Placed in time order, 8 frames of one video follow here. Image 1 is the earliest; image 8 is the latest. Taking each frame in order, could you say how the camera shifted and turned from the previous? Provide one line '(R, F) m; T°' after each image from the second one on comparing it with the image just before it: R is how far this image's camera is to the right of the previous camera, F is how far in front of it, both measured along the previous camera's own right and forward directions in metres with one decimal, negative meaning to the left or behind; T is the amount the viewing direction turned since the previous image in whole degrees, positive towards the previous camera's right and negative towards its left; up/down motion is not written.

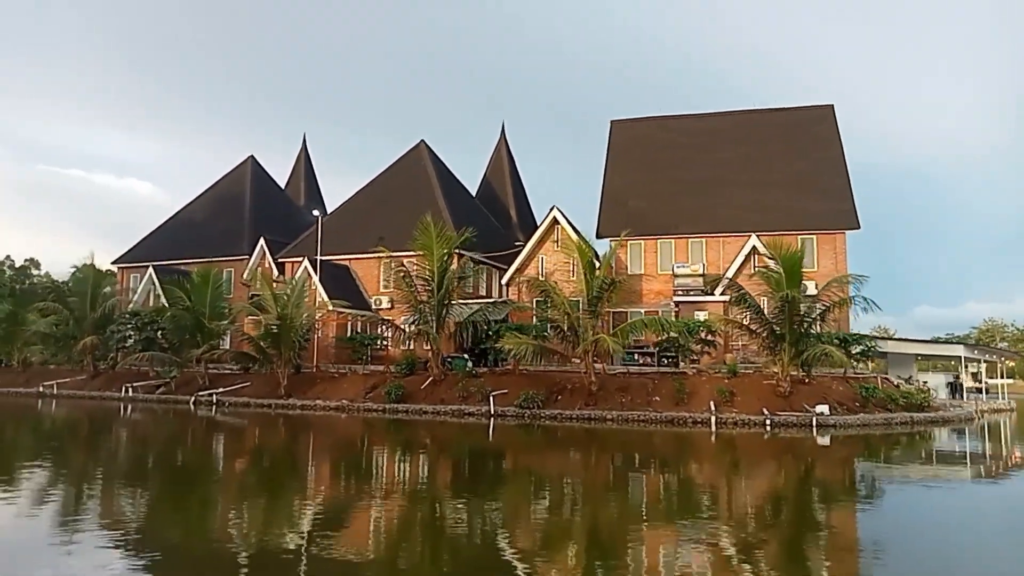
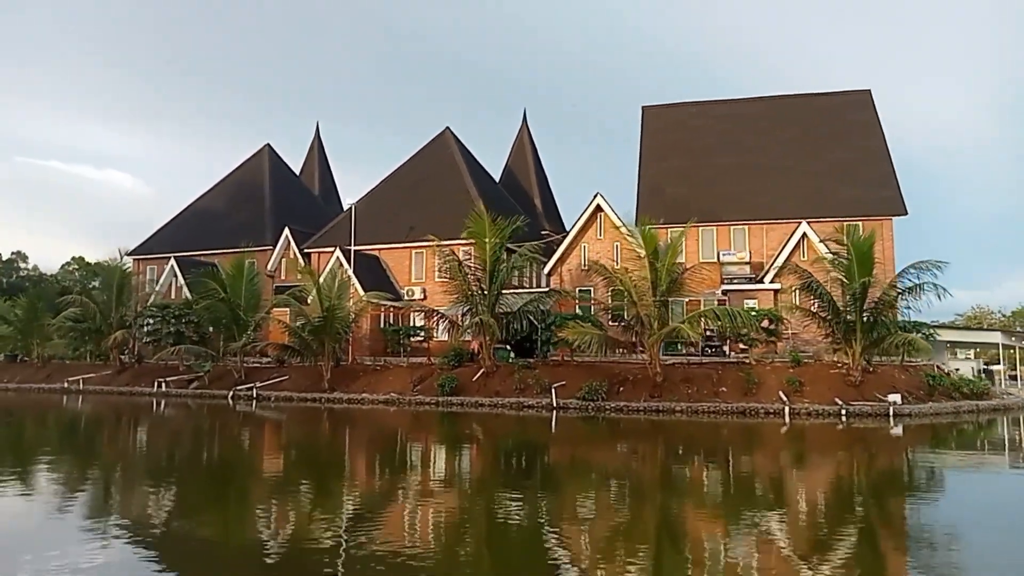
(-2.1, +0.7) m; +1°
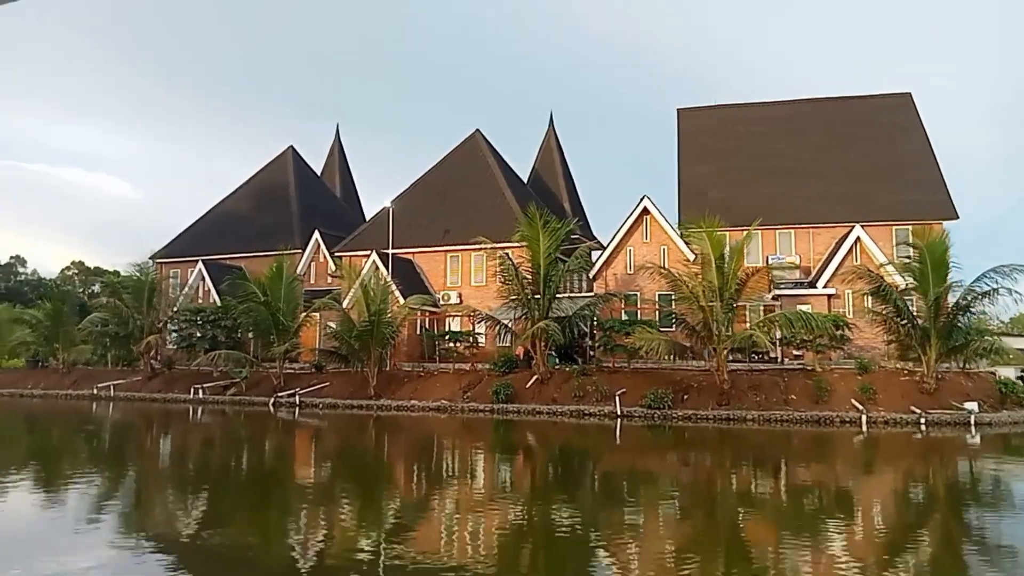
(-1.8, +0.6) m; 0°
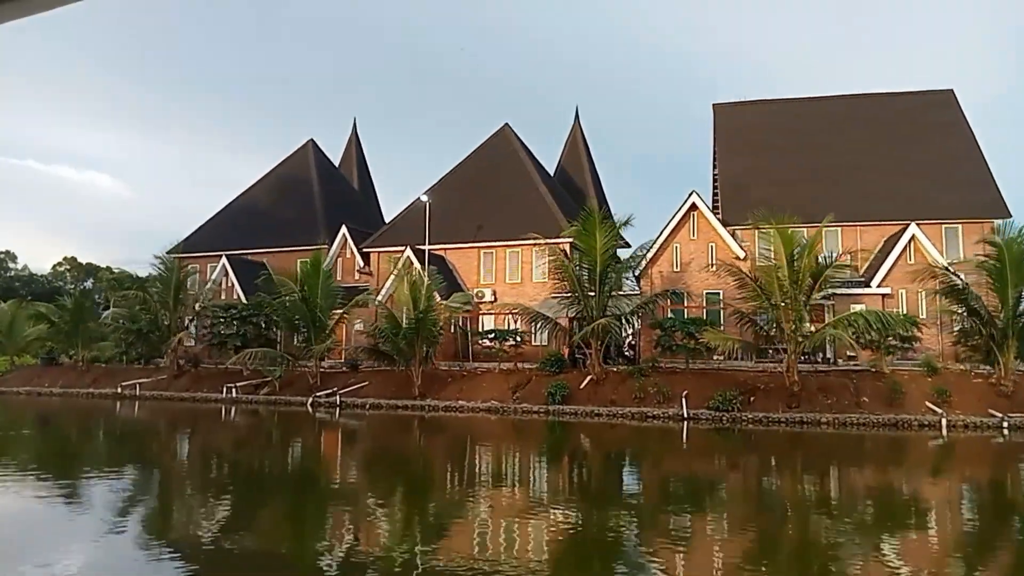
(-1.9, +0.8) m; +1°
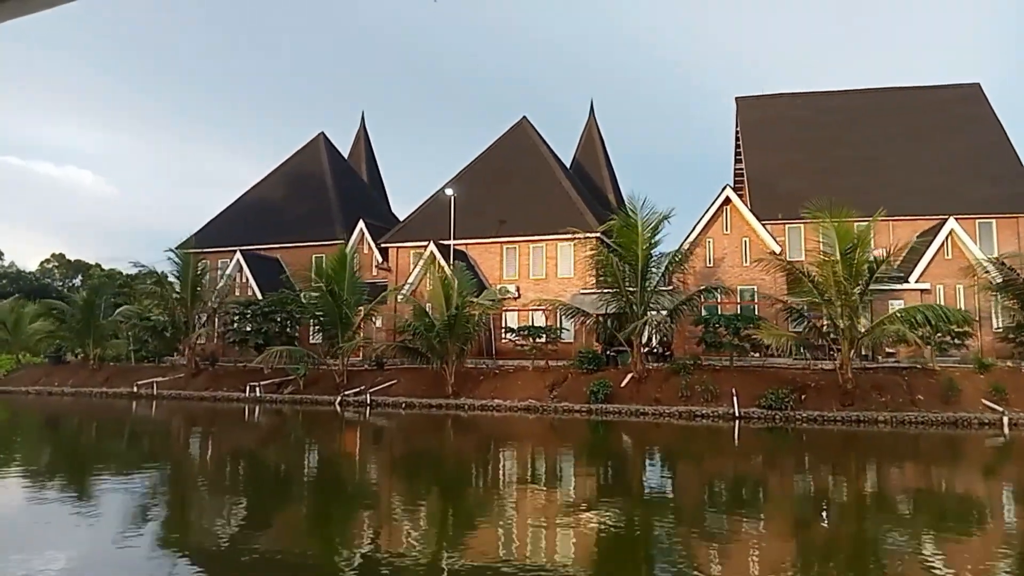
(-1.5, +0.6) m; +1°
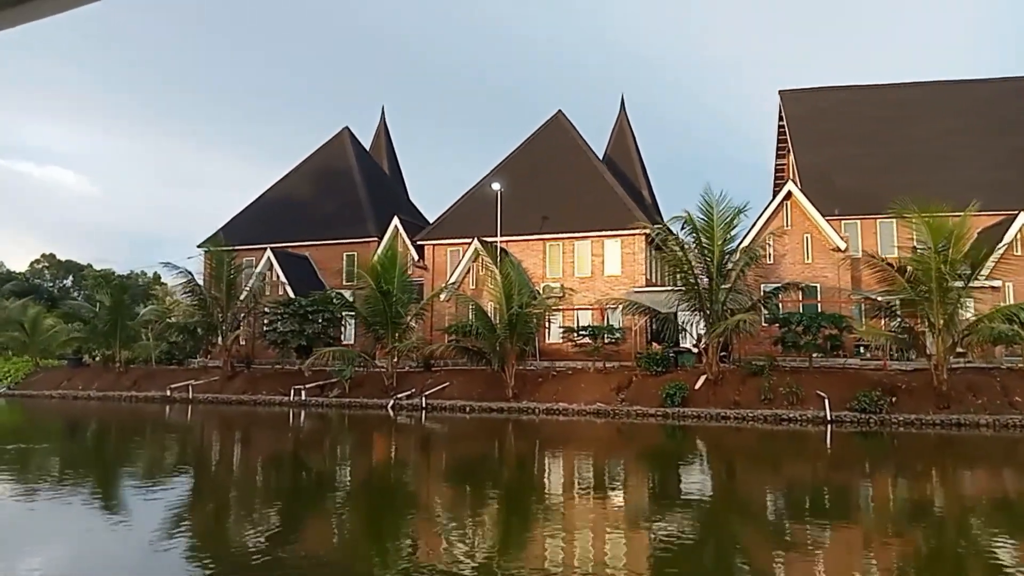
(-2.2, +1.0) m; +1°
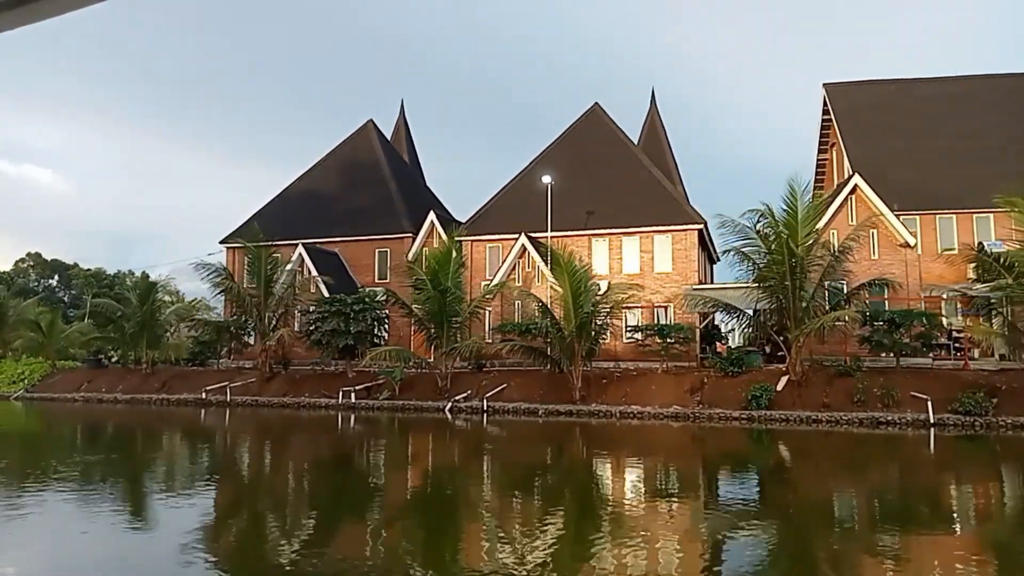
(-2.3, +1.1) m; +1°
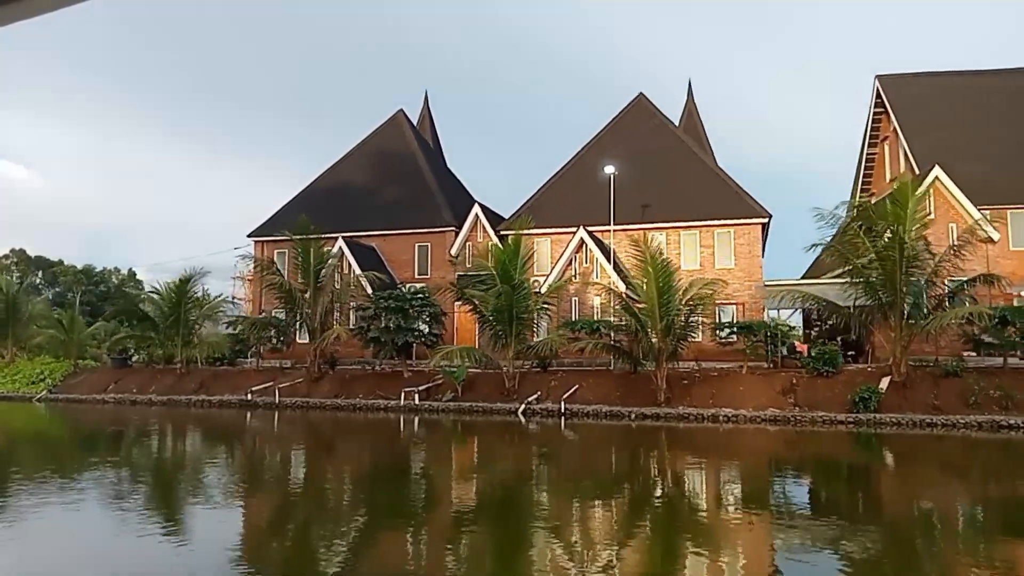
(-2.6, +1.3) m; +1°
